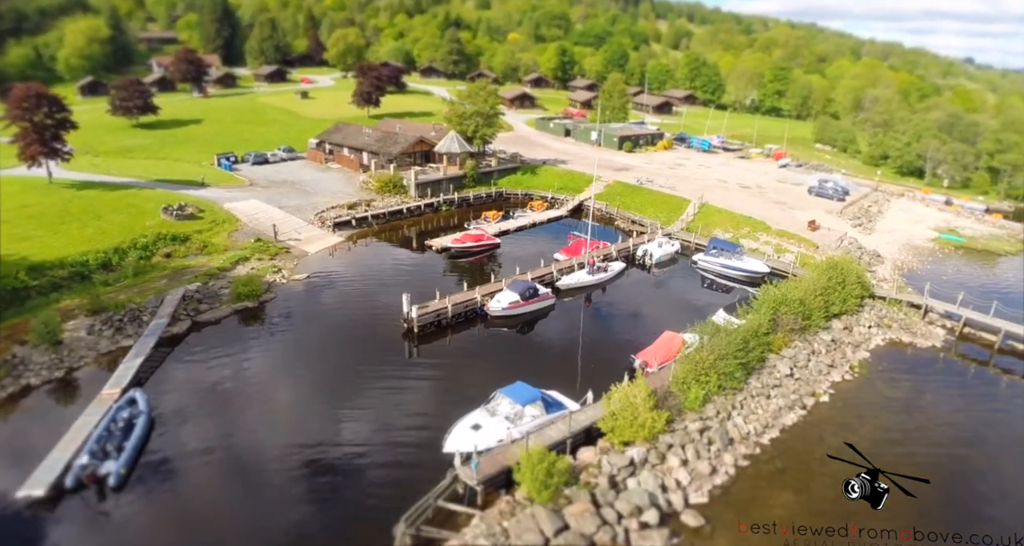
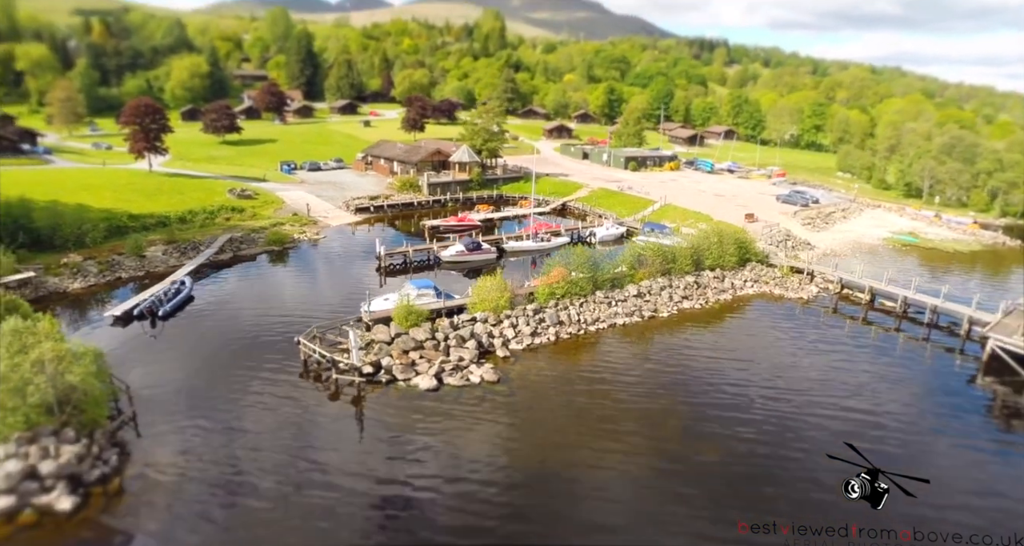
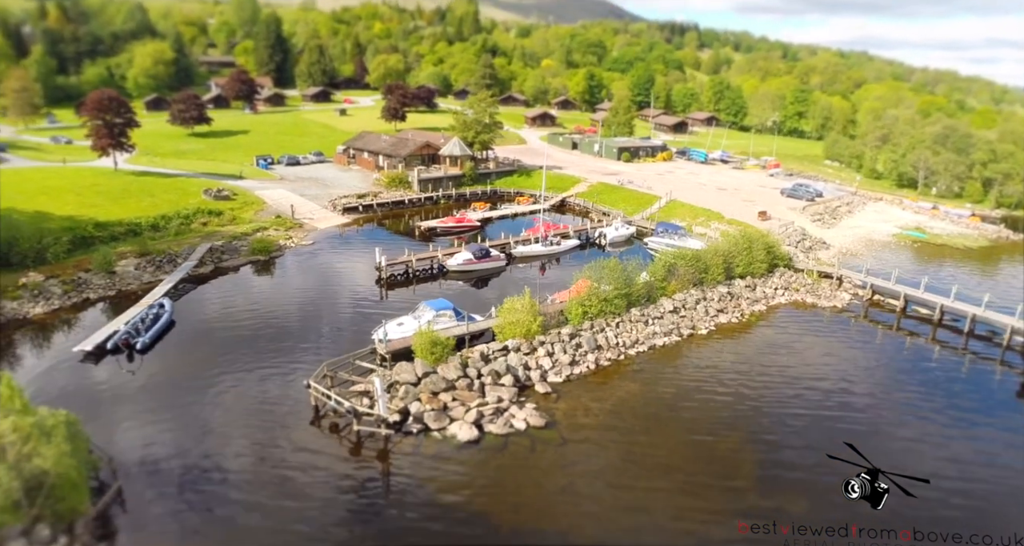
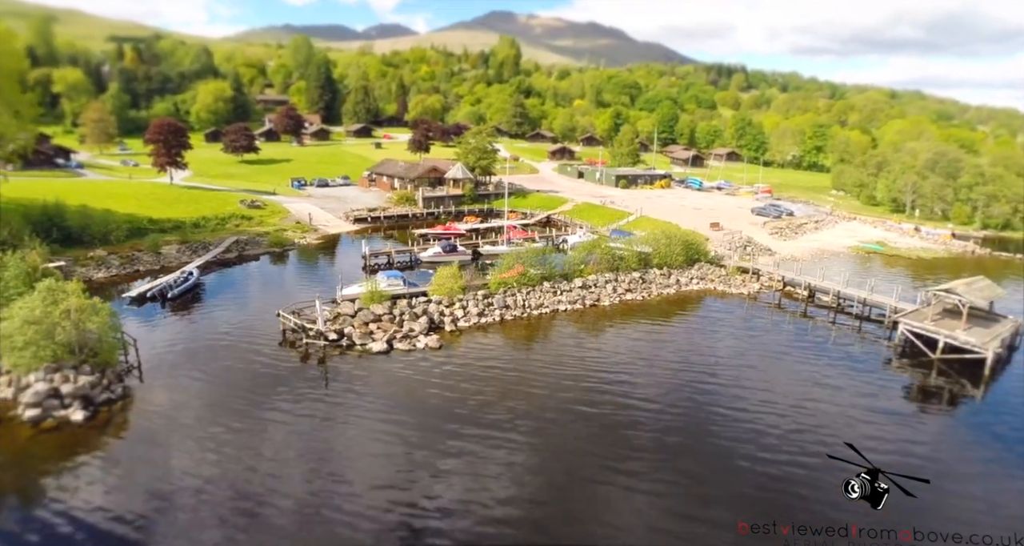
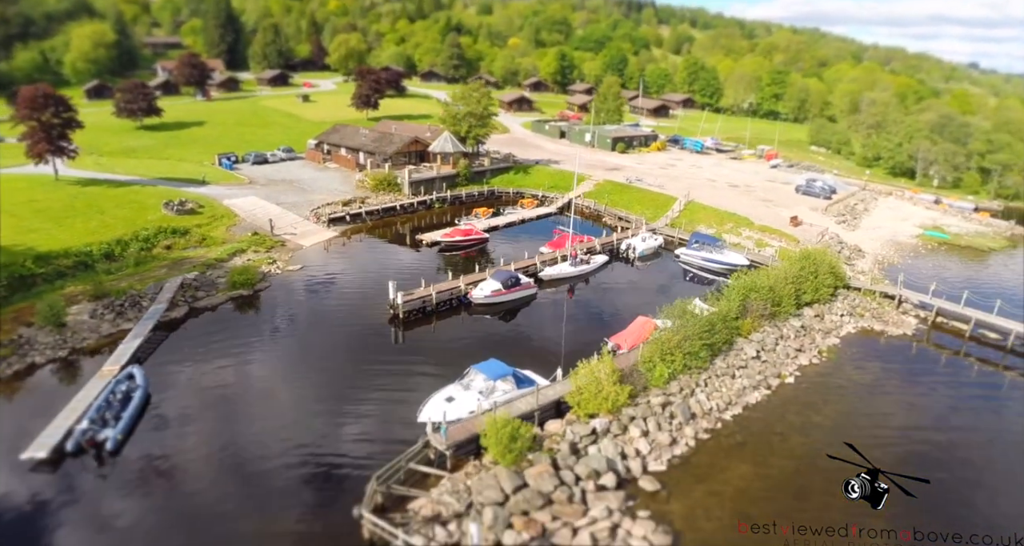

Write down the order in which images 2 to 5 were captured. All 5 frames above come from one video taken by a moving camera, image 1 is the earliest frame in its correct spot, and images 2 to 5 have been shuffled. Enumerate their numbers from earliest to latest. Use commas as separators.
5, 3, 2, 4
